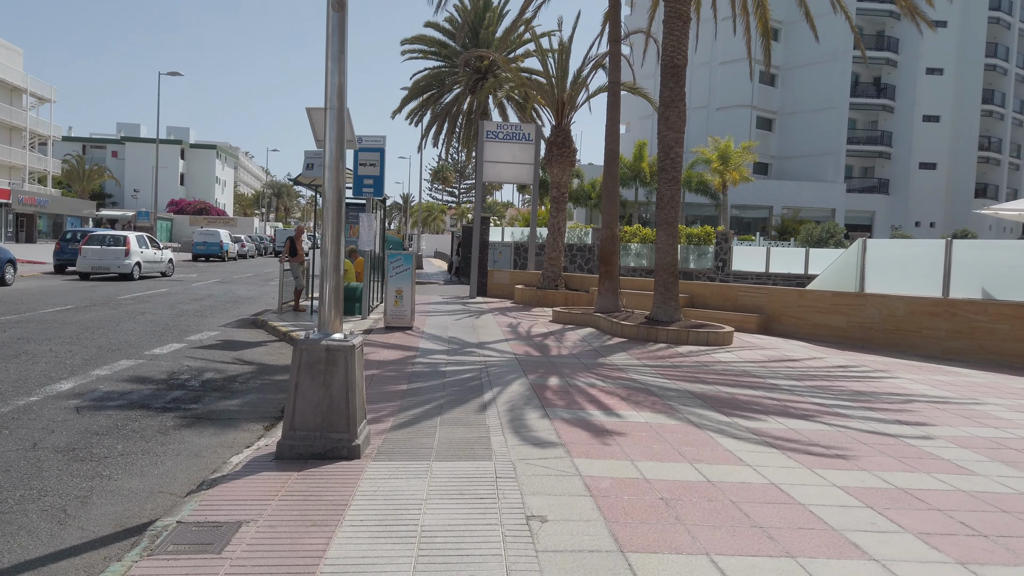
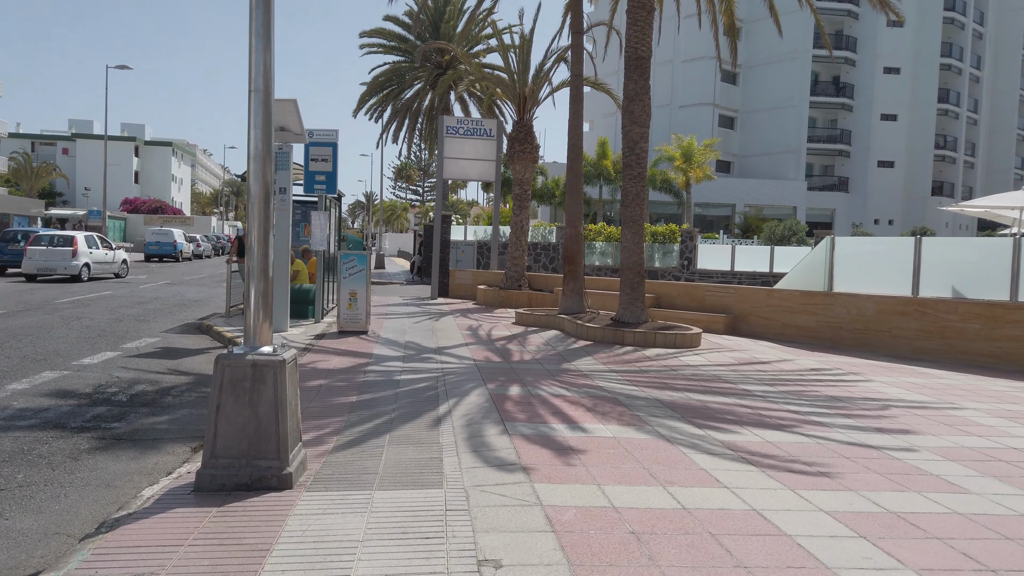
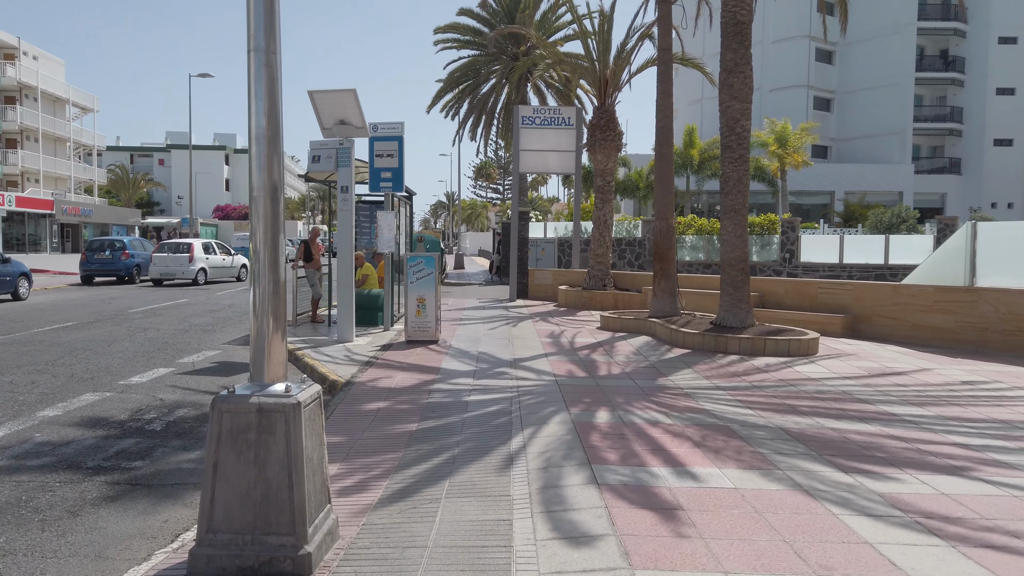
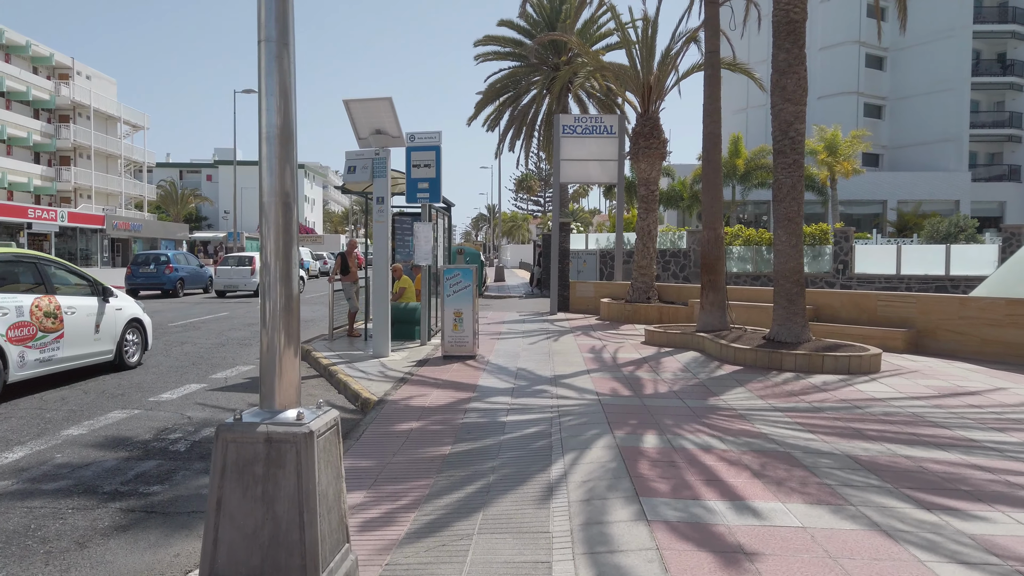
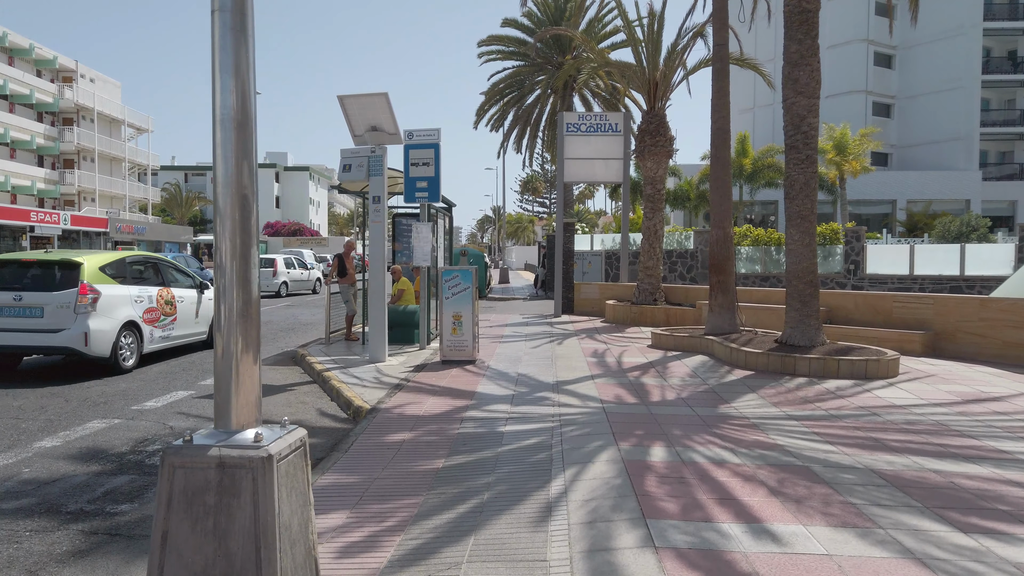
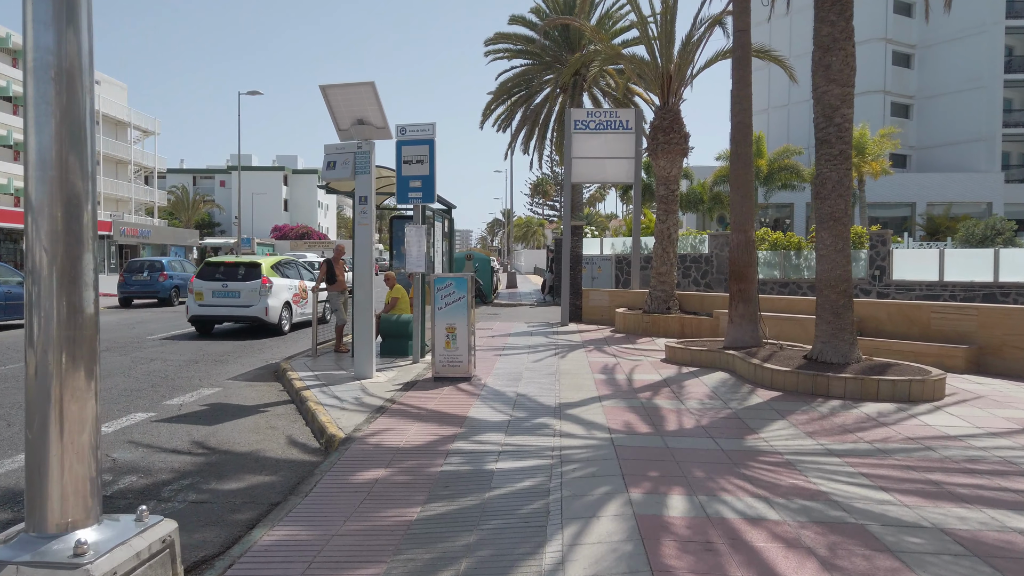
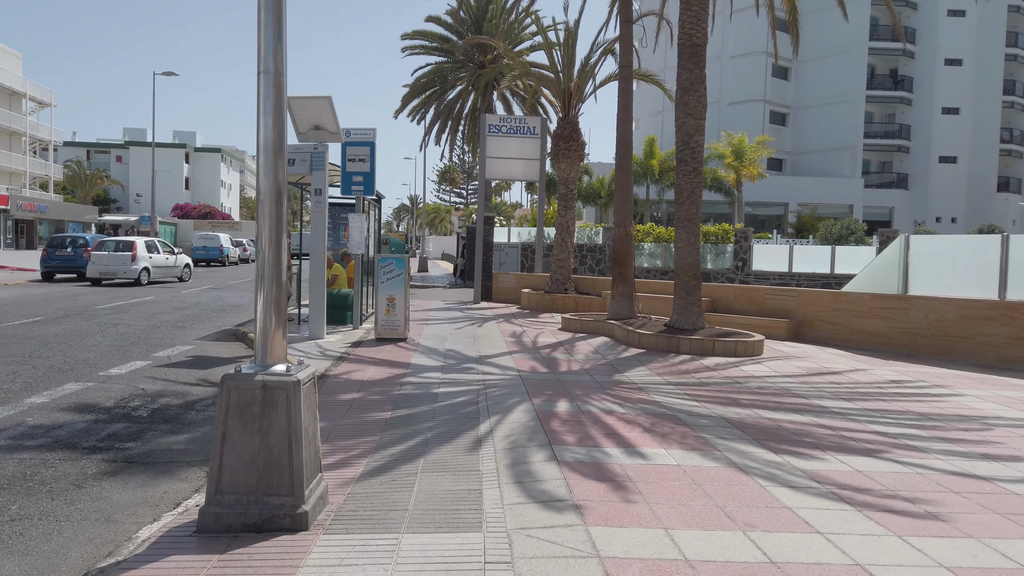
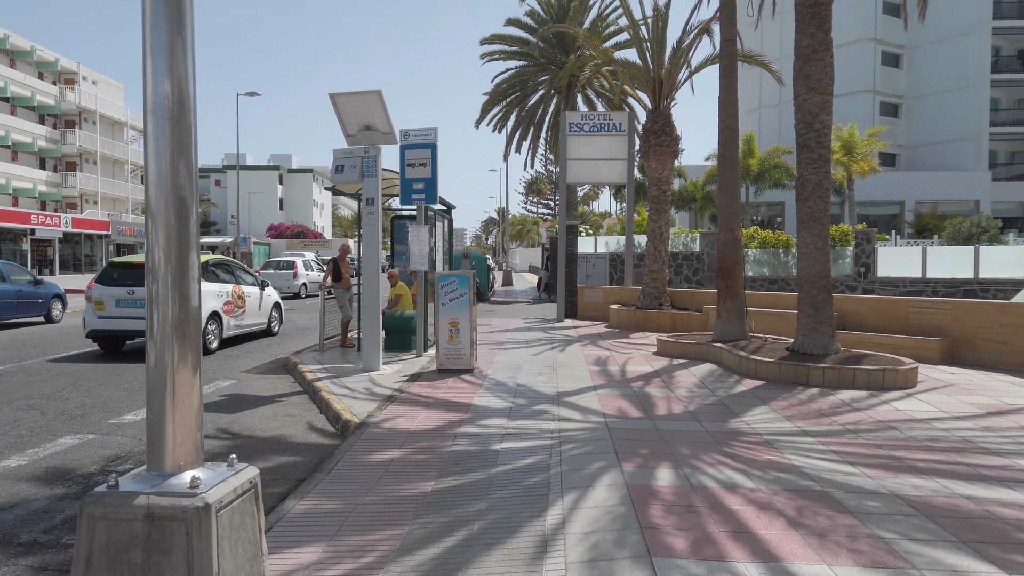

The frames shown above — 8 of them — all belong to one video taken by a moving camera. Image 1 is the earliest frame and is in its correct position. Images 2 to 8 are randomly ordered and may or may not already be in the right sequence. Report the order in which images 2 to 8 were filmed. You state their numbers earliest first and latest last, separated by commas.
2, 7, 3, 4, 5, 8, 6
